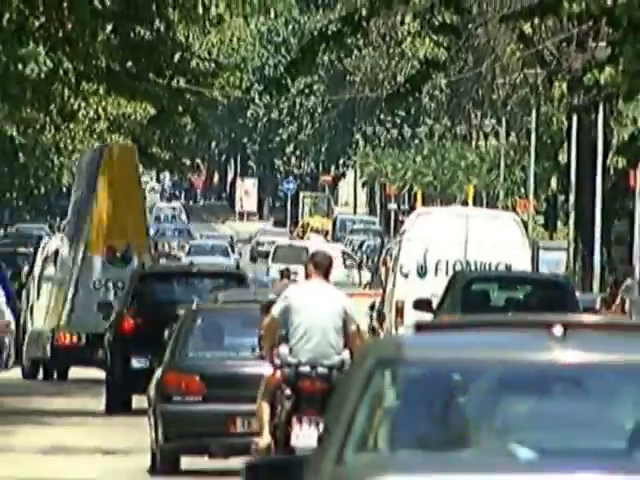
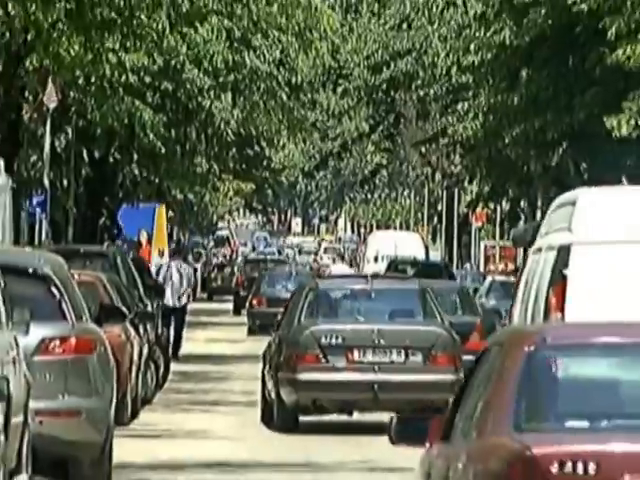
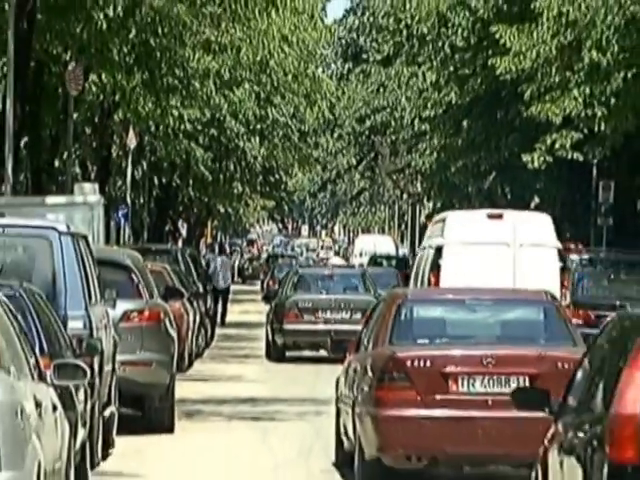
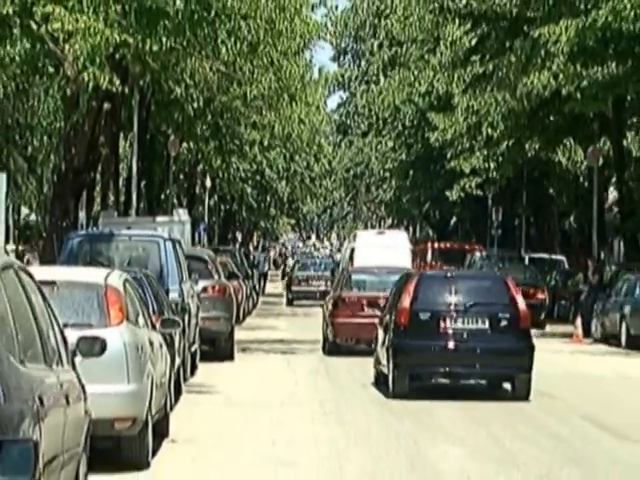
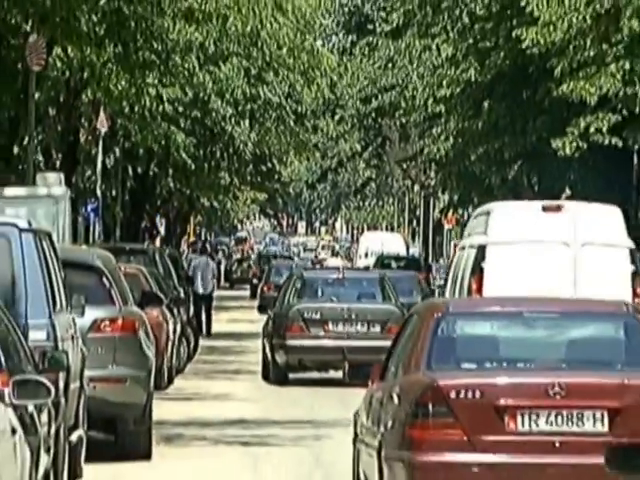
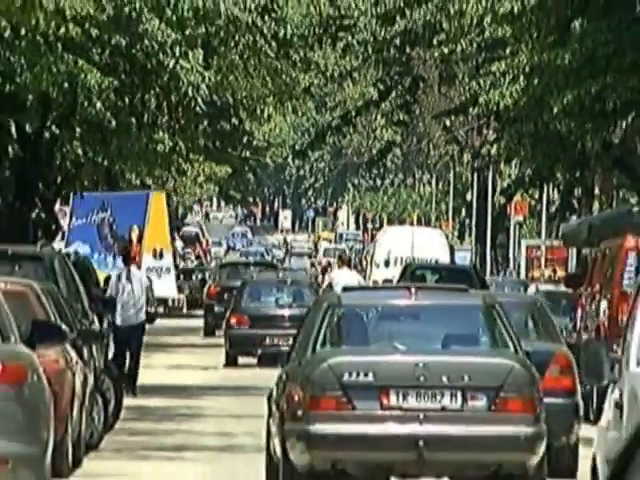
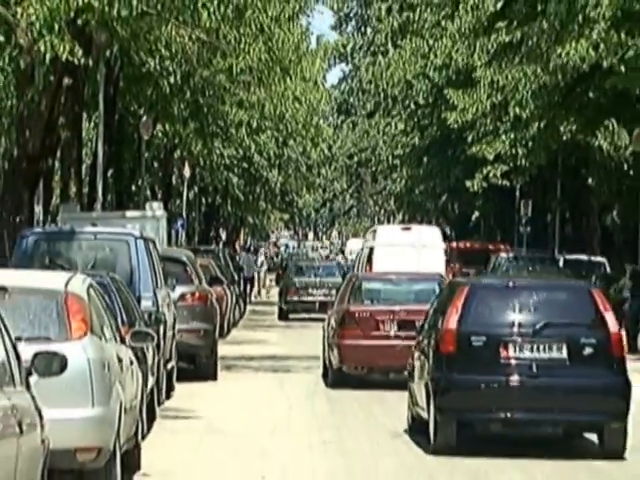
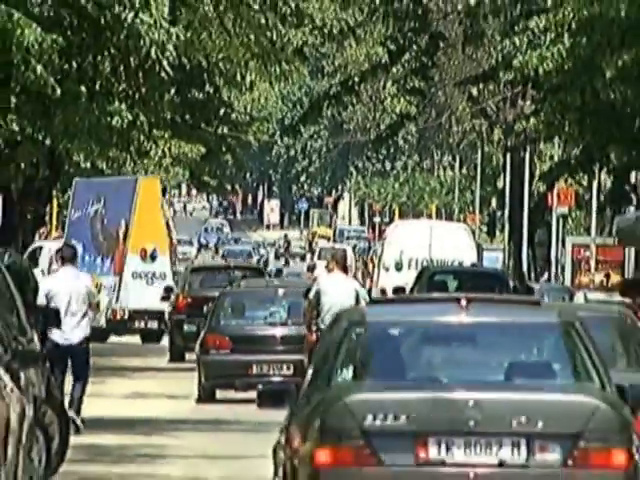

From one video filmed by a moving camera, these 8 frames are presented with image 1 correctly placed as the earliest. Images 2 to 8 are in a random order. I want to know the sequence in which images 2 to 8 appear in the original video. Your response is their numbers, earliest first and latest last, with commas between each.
8, 6, 2, 5, 3, 7, 4
